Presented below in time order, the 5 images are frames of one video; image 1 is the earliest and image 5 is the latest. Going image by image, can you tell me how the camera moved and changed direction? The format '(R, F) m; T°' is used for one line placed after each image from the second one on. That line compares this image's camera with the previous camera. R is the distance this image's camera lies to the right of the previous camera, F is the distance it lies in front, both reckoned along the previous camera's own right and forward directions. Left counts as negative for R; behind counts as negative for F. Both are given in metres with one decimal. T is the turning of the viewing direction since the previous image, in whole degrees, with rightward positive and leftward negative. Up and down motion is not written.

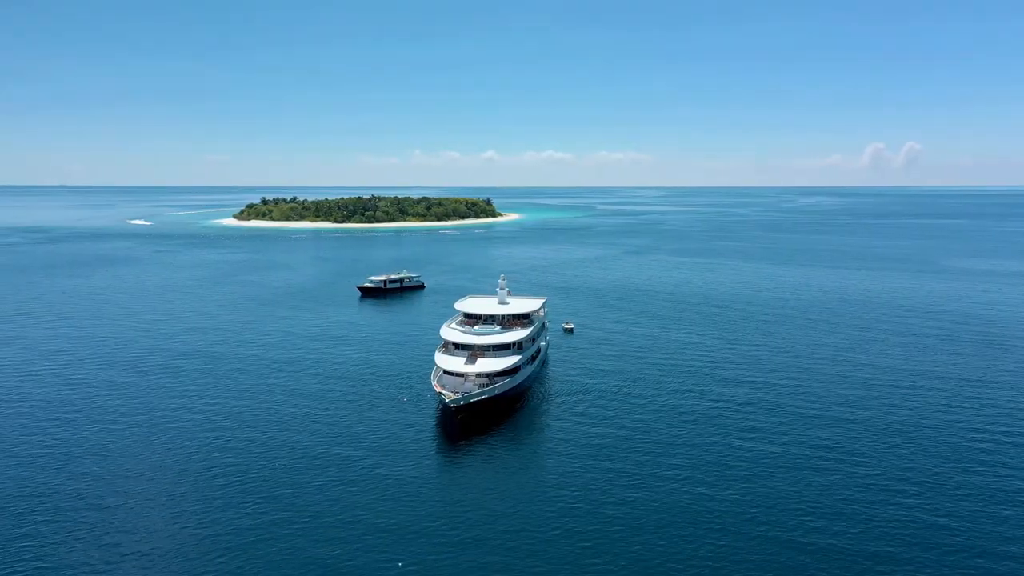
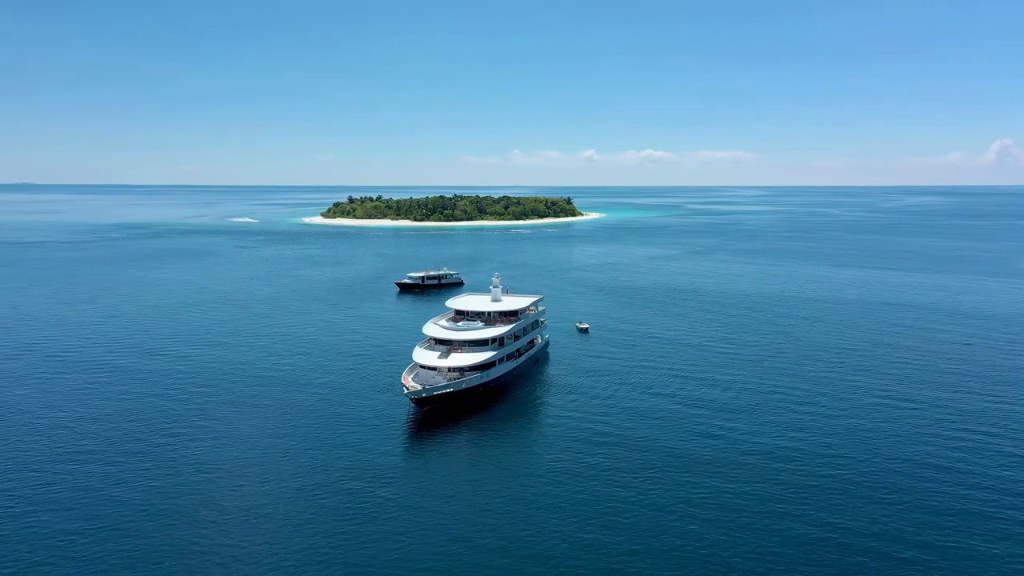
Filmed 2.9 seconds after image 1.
(+6.6, +0.4) m; -5°
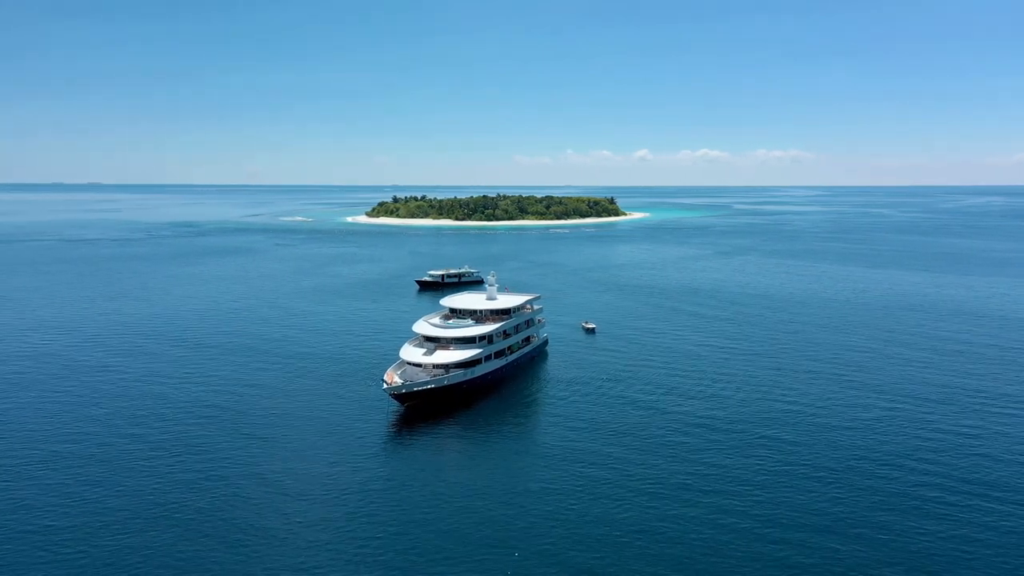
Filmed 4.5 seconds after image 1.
(+3.6, -0.2) m; -3°
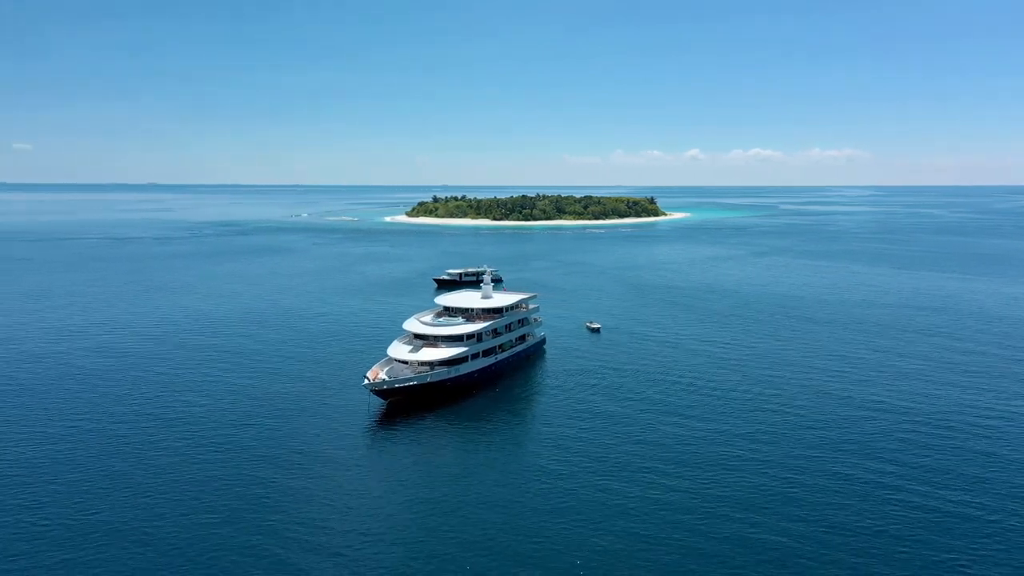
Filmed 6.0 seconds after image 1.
(+3.6, -0.1) m; -3°
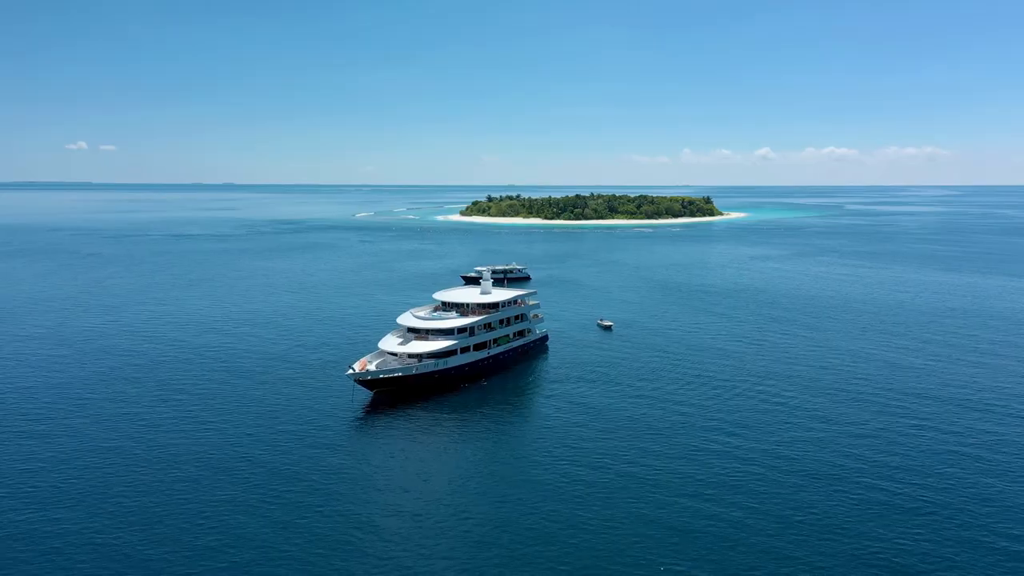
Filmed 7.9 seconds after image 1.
(+4.5, -0.4) m; -4°
